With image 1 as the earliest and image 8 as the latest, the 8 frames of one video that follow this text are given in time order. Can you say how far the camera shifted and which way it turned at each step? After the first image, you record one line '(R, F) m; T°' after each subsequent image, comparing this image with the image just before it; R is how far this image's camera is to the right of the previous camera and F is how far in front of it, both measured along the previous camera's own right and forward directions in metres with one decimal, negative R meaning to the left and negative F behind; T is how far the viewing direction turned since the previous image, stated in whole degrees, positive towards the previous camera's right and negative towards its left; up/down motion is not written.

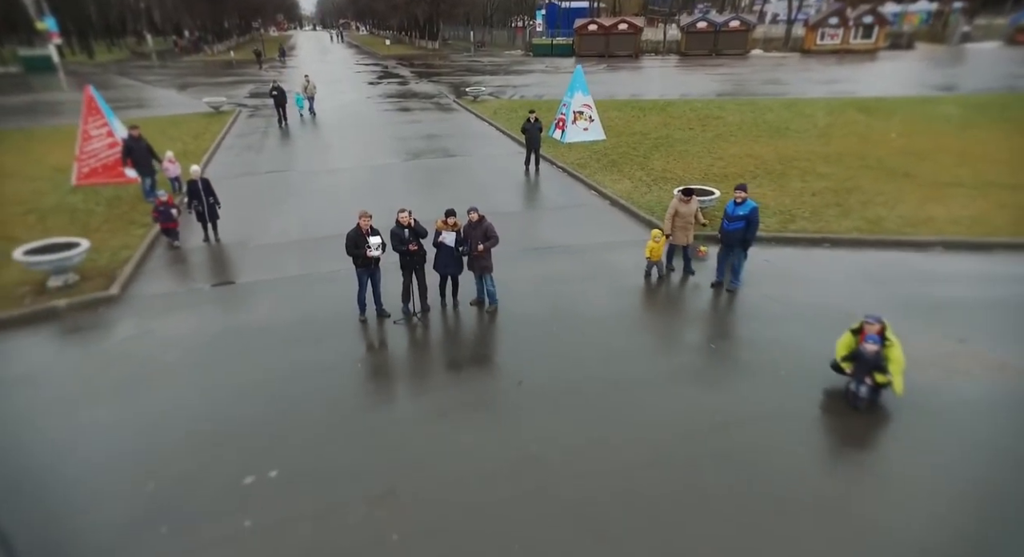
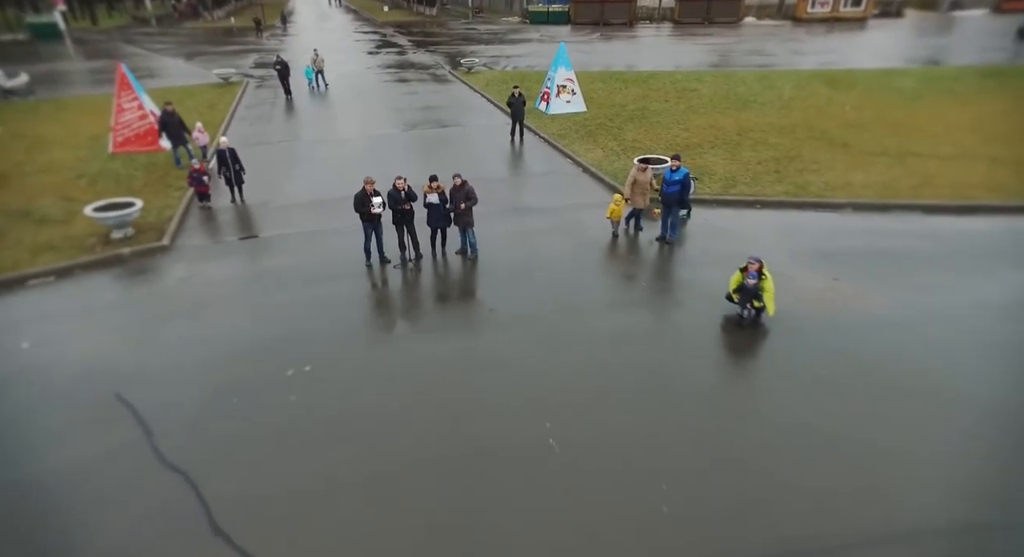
(+0.4, -1.8) m; 0°
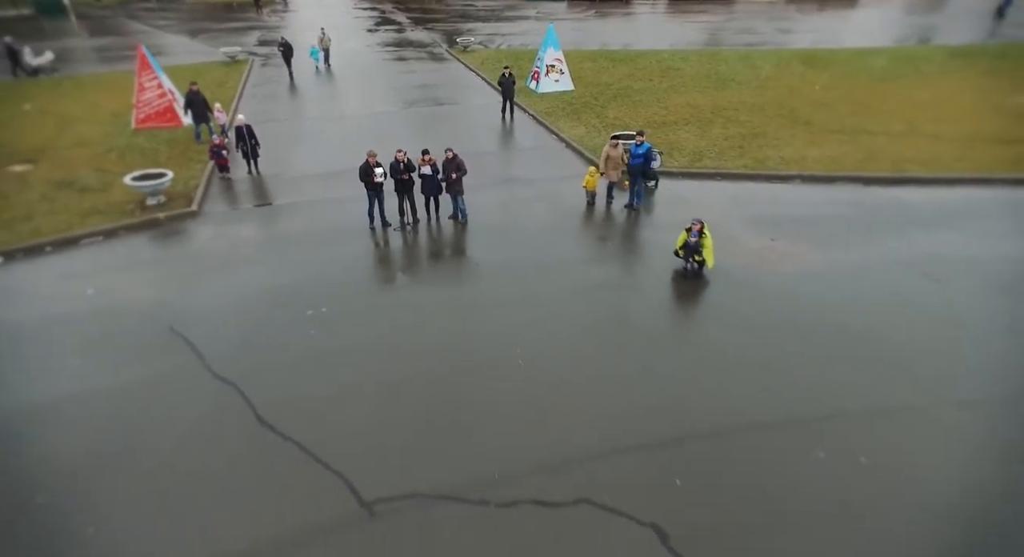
(+0.3, -1.4) m; 0°
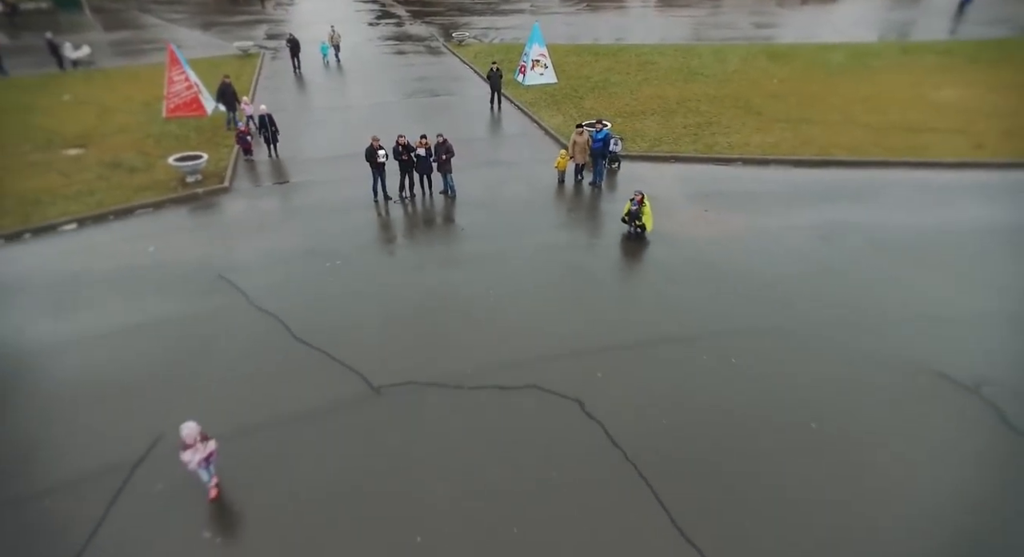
(+0.5, -2.1) m; 0°
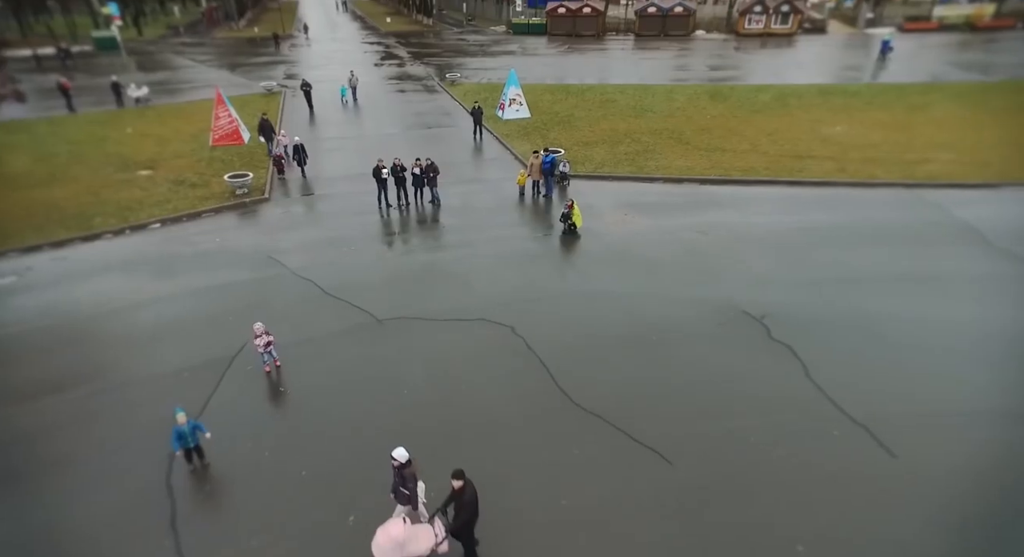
(+0.9, -4.0) m; 0°
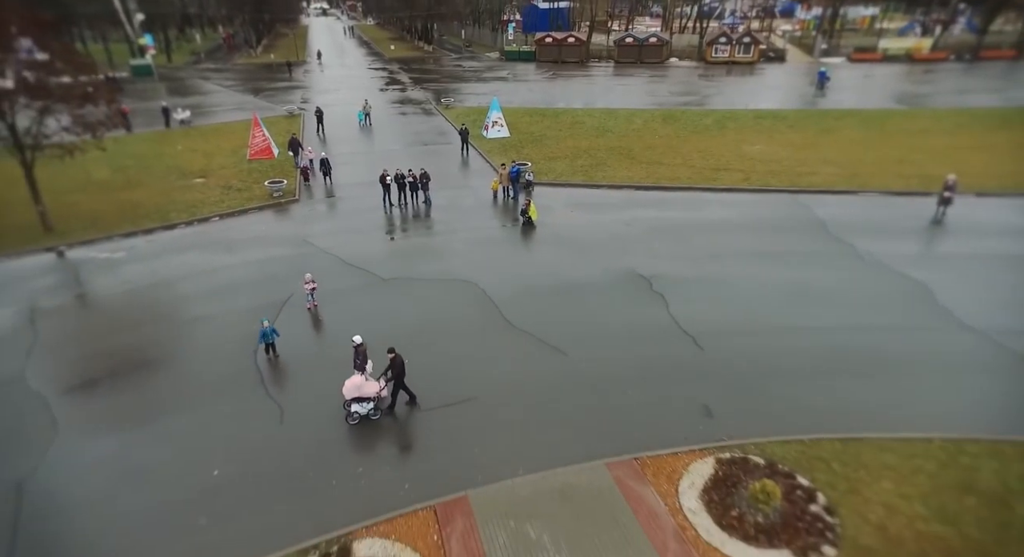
(+1.0, -4.8) m; 0°
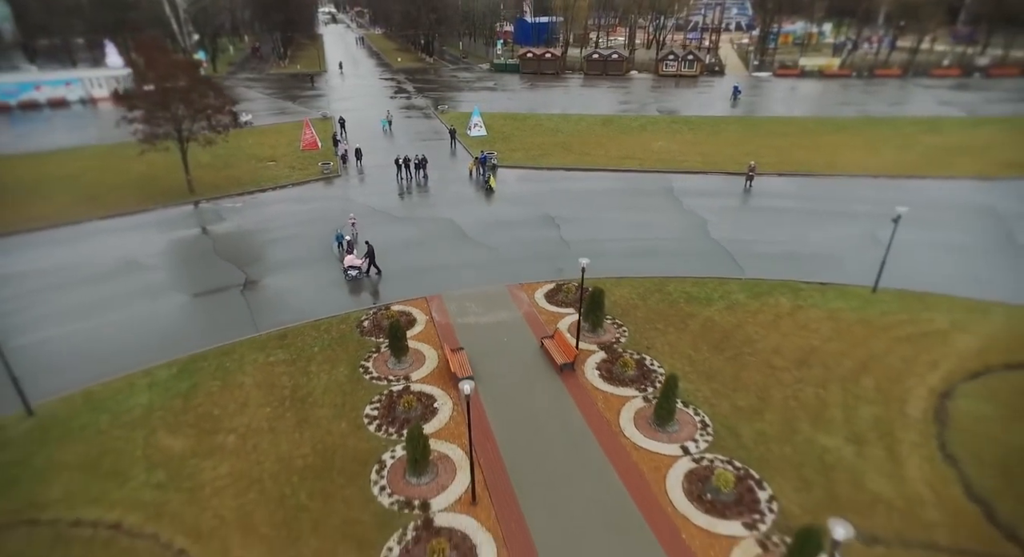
(+1.9, -11.1) m; 0°
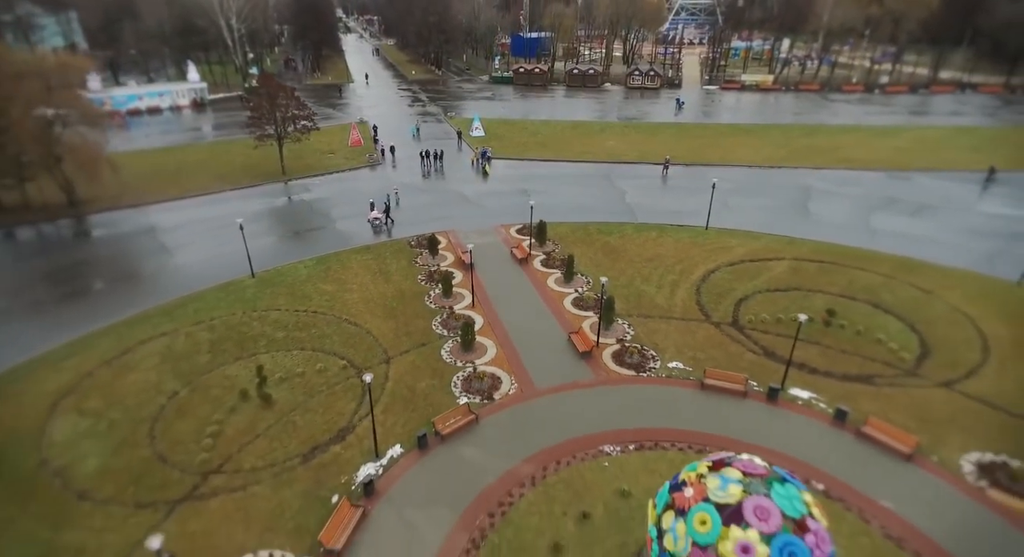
(+1.0, -13.6) m; 0°
